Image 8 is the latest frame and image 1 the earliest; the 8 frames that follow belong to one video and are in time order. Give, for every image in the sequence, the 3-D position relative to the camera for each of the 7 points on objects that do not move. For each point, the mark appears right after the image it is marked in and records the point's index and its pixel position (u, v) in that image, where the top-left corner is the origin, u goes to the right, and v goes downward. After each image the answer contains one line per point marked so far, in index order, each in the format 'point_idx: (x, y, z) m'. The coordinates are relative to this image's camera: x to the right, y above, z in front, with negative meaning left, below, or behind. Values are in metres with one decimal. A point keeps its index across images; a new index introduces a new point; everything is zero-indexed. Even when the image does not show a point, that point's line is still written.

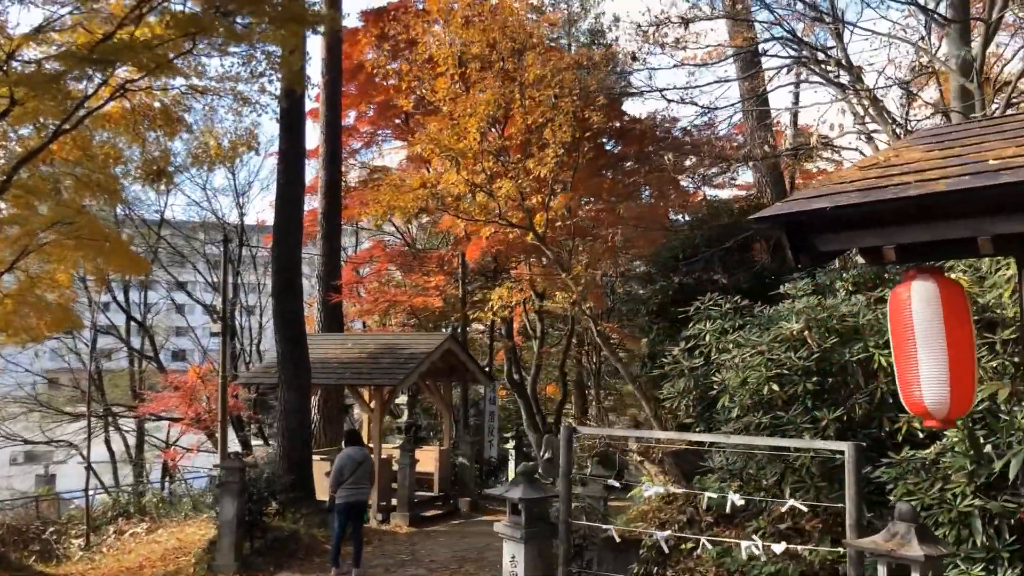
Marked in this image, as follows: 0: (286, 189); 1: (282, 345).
0: (-2.4, +1.0, +9.8) m
1: (-2.4, -0.6, +9.4) m
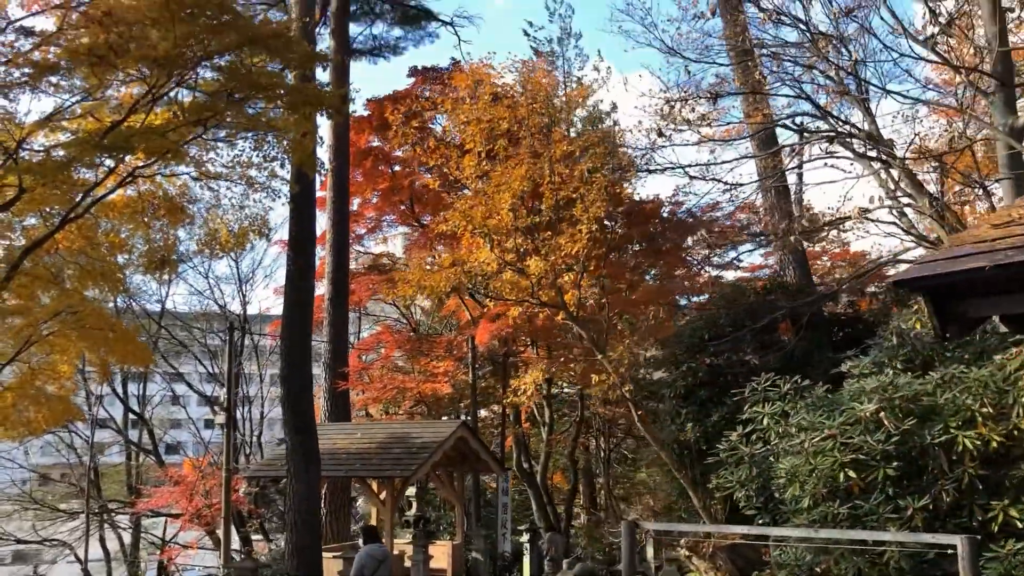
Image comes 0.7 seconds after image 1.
0: (-2.2, +0.1, +9.5) m
1: (-2.2, -1.4, +9.1) m
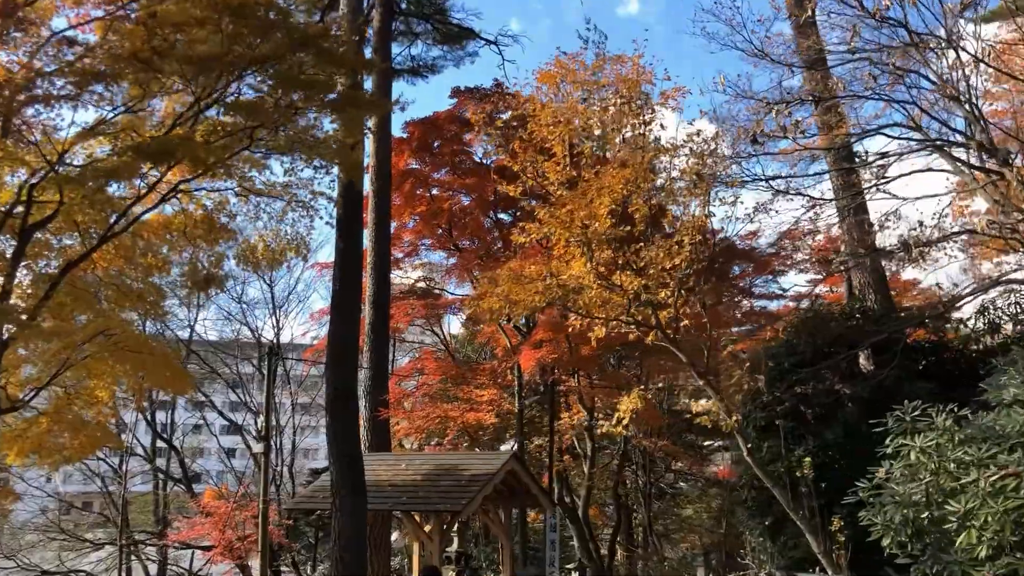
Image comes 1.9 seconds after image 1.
0: (-1.7, -0.1, +9.1) m
1: (-1.6, -1.6, +8.6) m
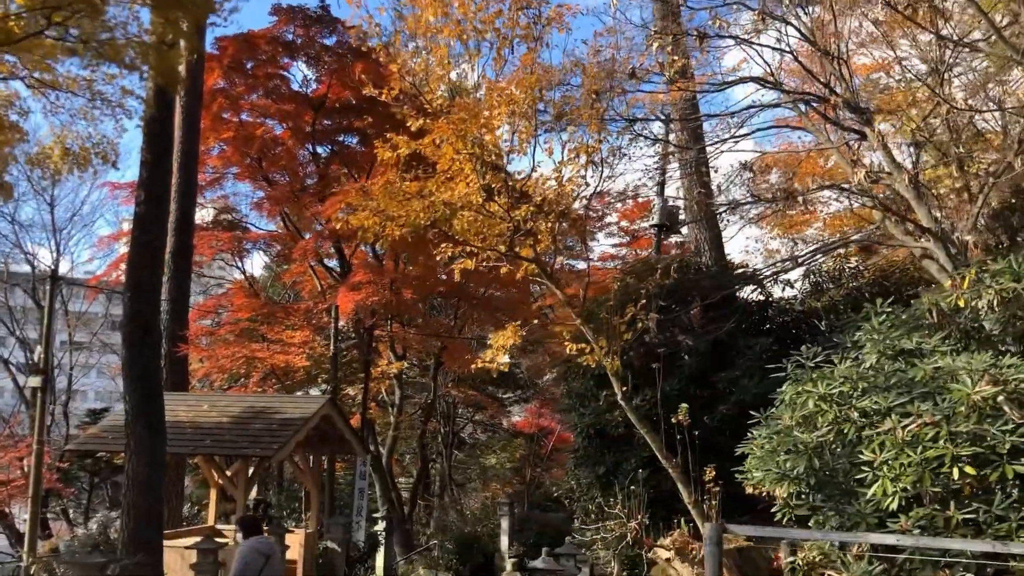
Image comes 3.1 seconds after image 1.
0: (-3.2, +0.6, +8.1) m
1: (-3.1, -0.9, +7.6) m
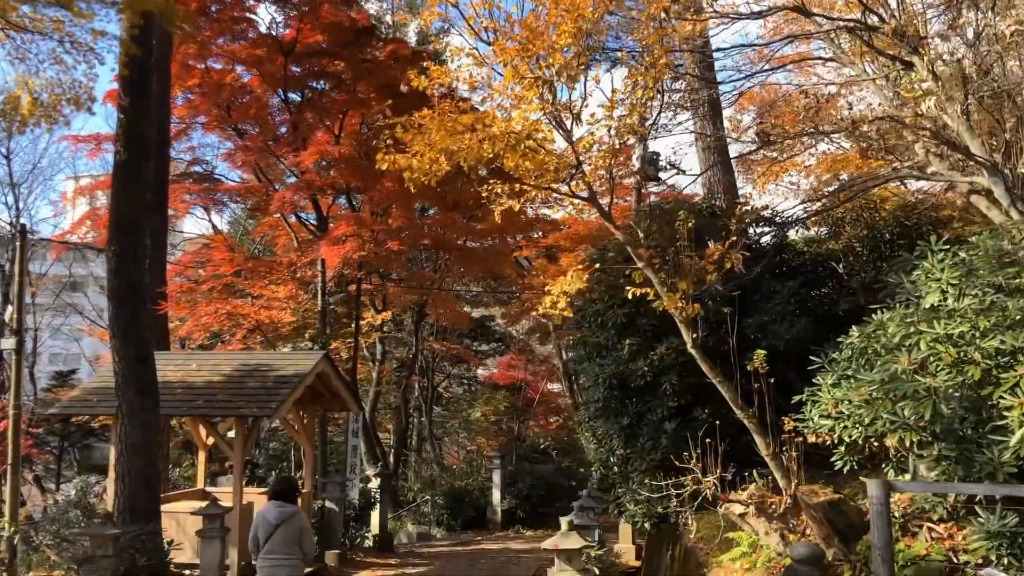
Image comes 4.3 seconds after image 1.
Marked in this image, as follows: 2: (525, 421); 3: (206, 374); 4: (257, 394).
0: (-3.1, +1.0, +7.5) m
1: (-3.0, -0.6, +7.2) m
2: (+0.2, -2.7, +19.0) m
3: (-3.0, -0.8, +9.1) m
4: (-2.3, -1.0, +8.5) m
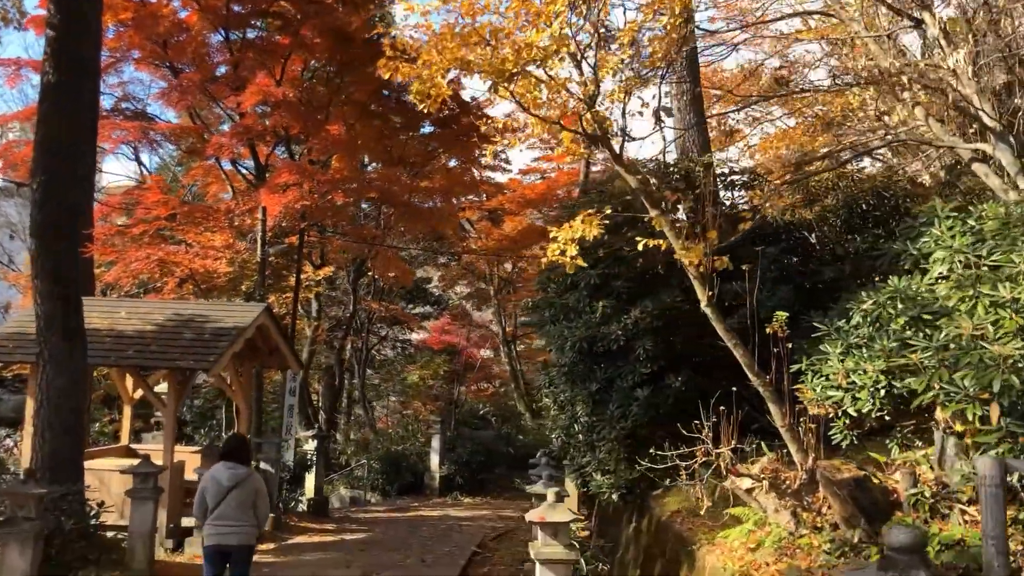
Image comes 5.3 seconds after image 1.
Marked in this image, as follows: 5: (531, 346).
0: (-3.3, +1.5, +6.8) m
1: (-3.3, -0.1, +6.5) m
2: (-1.1, -2.0, +18.6) m
3: (-3.4, -0.3, +8.4) m
4: (-2.7, -0.5, +7.9) m
5: (+0.3, -1.1, +18.5) m
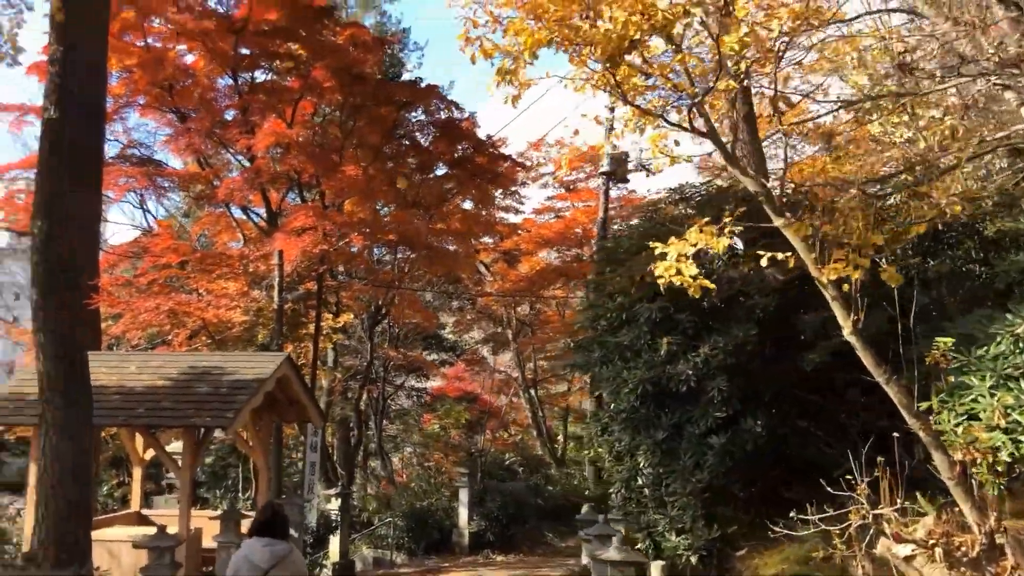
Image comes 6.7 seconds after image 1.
0: (-3.0, +1.1, +6.3) m
1: (-2.9, -0.5, +5.9) m
2: (-0.6, -2.8, +17.9) m
3: (-3.1, -0.8, +7.8) m
4: (-2.4, -0.9, +7.3) m
5: (+0.7, -2.0, +17.8) m
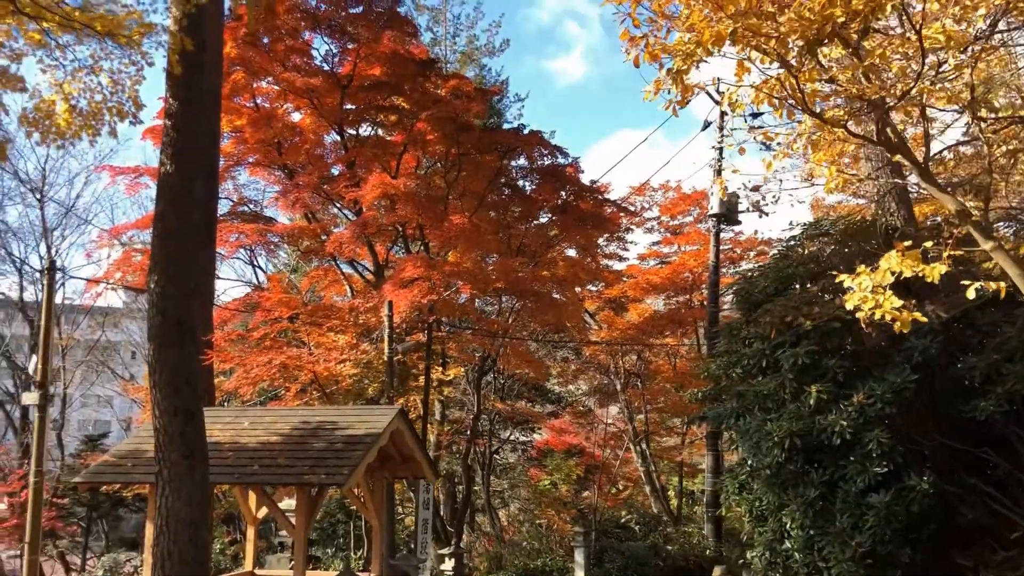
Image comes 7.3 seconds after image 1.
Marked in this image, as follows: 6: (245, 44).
0: (-2.2, +0.8, +6.2) m
1: (-2.1, -0.8, +5.8) m
2: (+1.4, -3.8, +17.3) m
3: (-2.1, -1.2, +7.6) m
4: (-1.4, -1.3, +7.0) m
5: (+2.8, -2.9, +17.1) m
6: (-3.2, +3.1, +11.5) m
